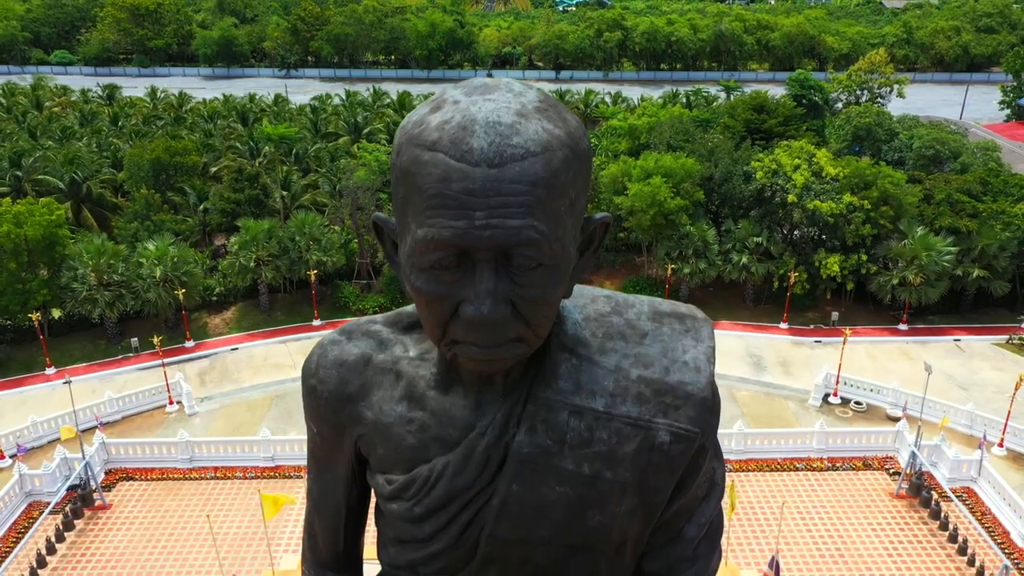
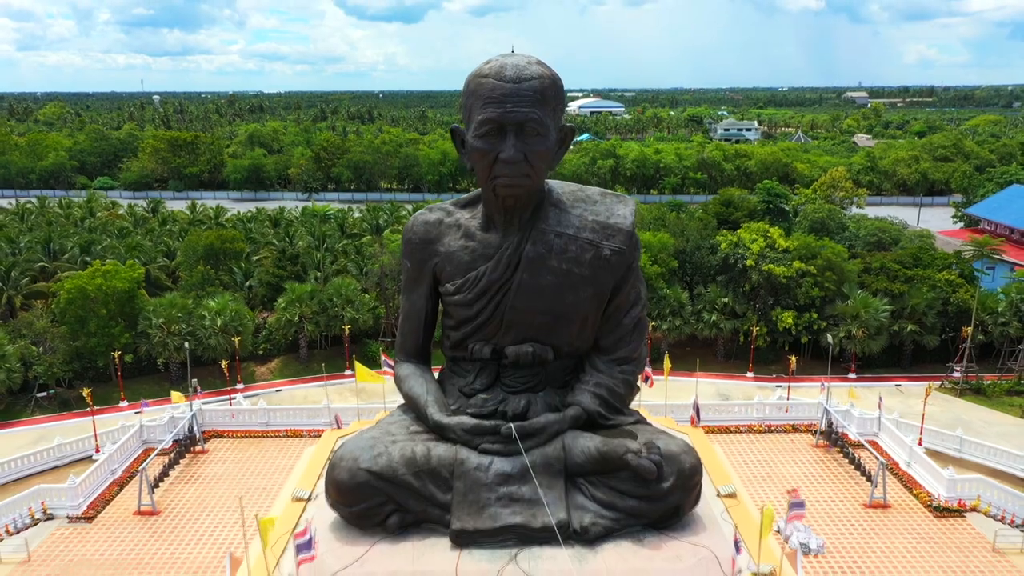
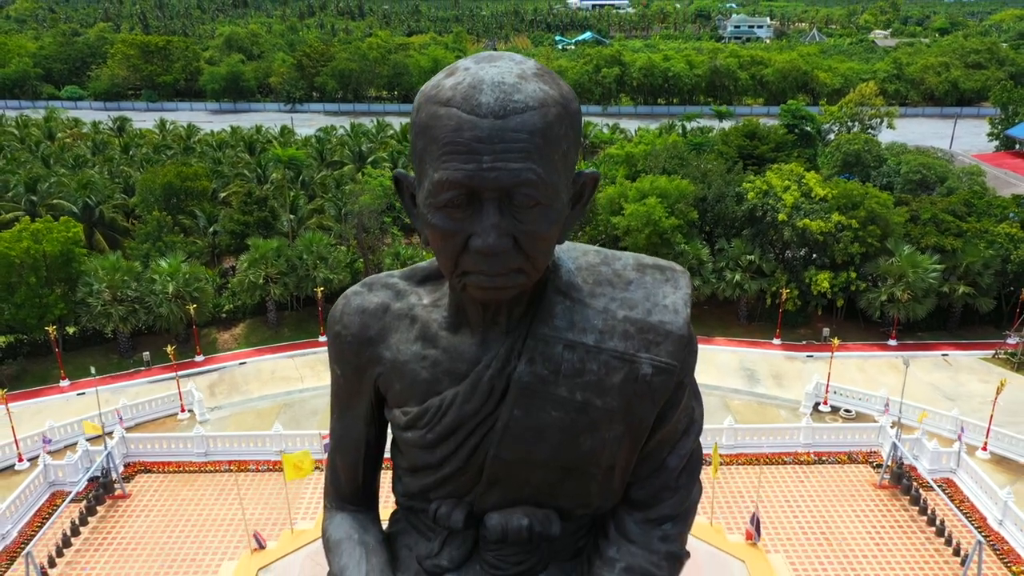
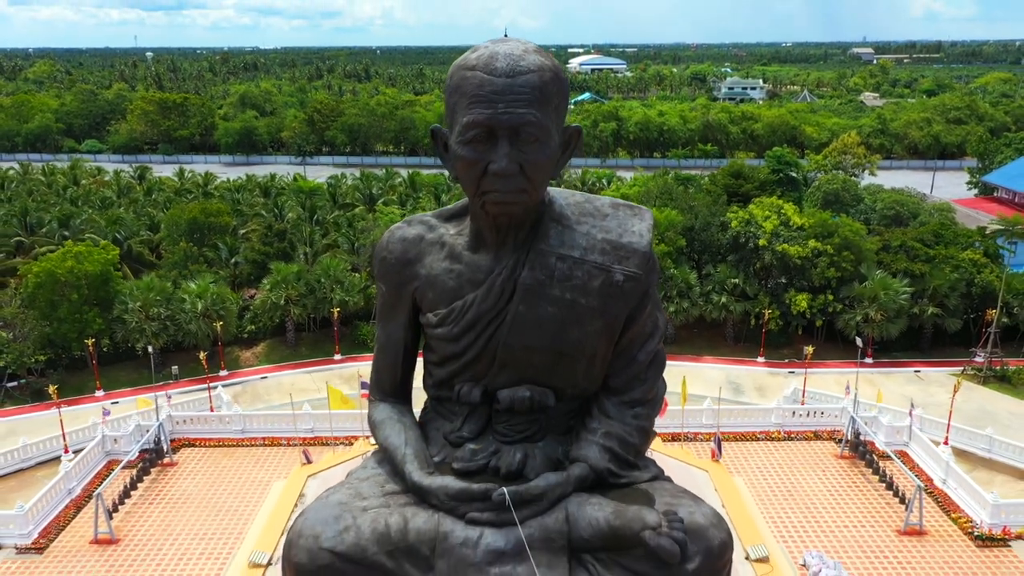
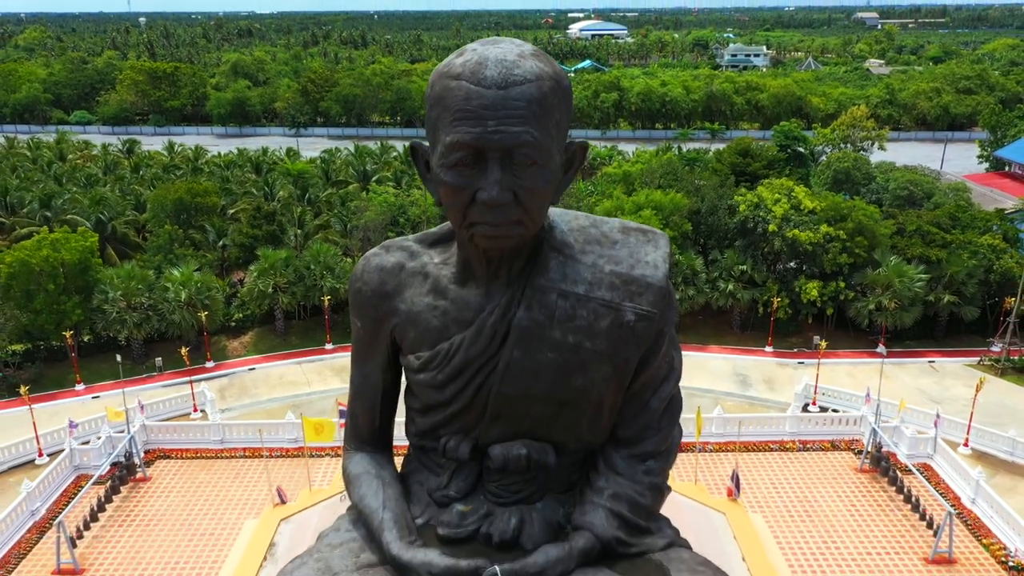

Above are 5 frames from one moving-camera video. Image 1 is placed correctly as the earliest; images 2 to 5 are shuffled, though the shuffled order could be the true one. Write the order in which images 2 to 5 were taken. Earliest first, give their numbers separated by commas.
3, 5, 4, 2
